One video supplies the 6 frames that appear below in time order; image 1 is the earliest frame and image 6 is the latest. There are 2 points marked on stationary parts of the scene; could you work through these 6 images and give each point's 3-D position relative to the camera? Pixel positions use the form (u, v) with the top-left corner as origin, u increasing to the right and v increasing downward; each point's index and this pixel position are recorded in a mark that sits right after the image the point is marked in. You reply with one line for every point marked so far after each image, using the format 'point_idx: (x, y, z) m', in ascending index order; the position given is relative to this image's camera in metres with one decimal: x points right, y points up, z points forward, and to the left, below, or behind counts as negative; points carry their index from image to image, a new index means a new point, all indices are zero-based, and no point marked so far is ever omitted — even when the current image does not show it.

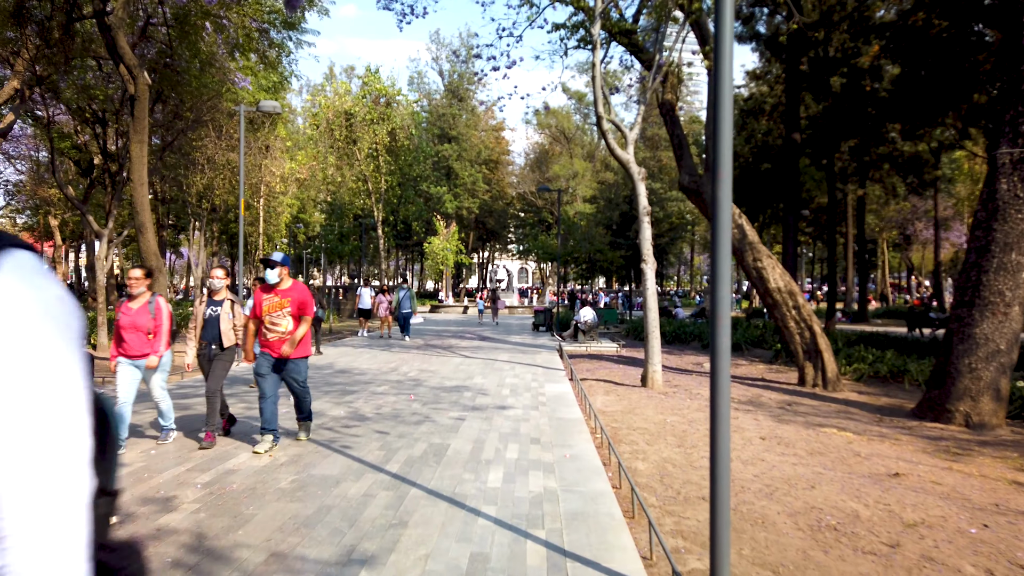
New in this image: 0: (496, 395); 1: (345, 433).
0: (-0.2, -1.3, +9.1) m
1: (-1.5, -1.3, +6.4) m
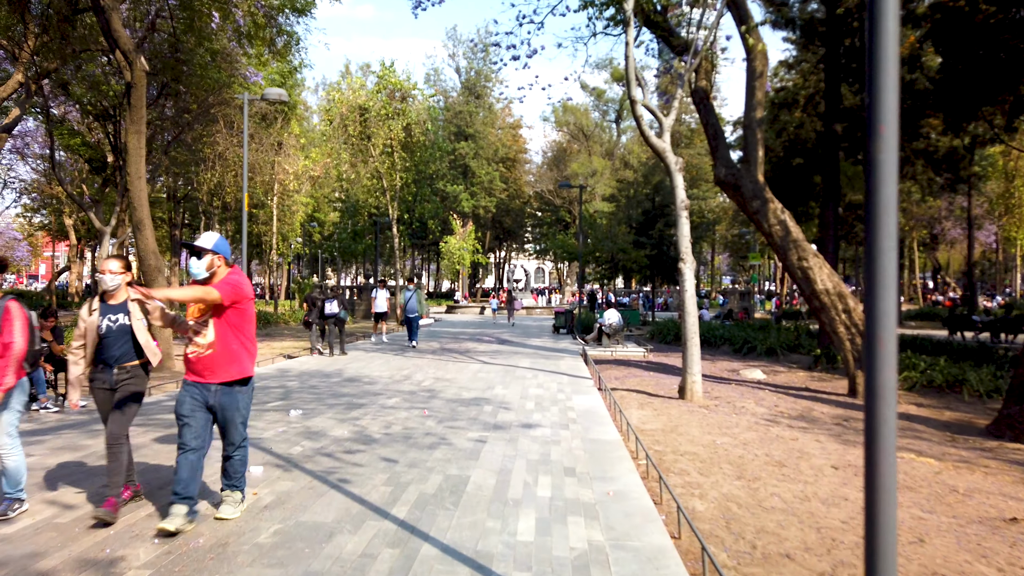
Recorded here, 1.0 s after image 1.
0: (+0.1, -1.4, +8.1) m
1: (-1.2, -1.3, +5.5) m
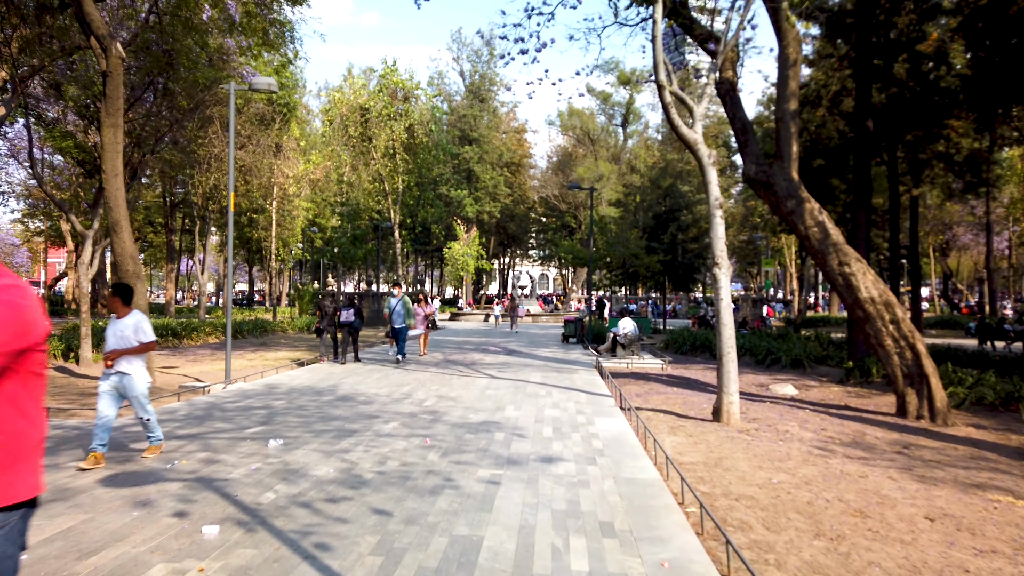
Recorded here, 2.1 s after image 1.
0: (+0.2, -1.4, +7.0) m
1: (-1.1, -1.4, +4.4) m
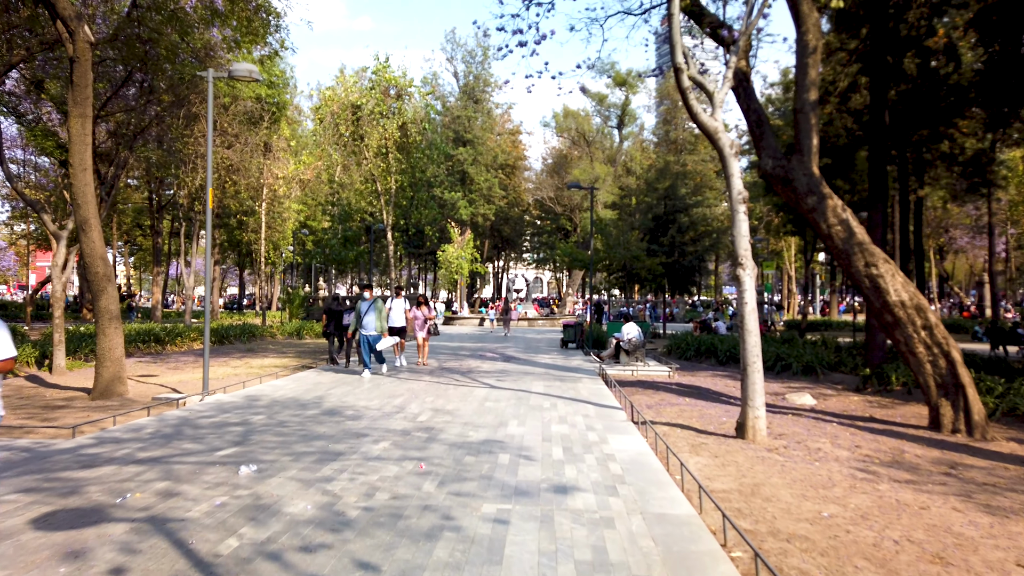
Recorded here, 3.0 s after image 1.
0: (+0.3, -1.5, +6.2) m
1: (-1.0, -1.4, +3.6) m
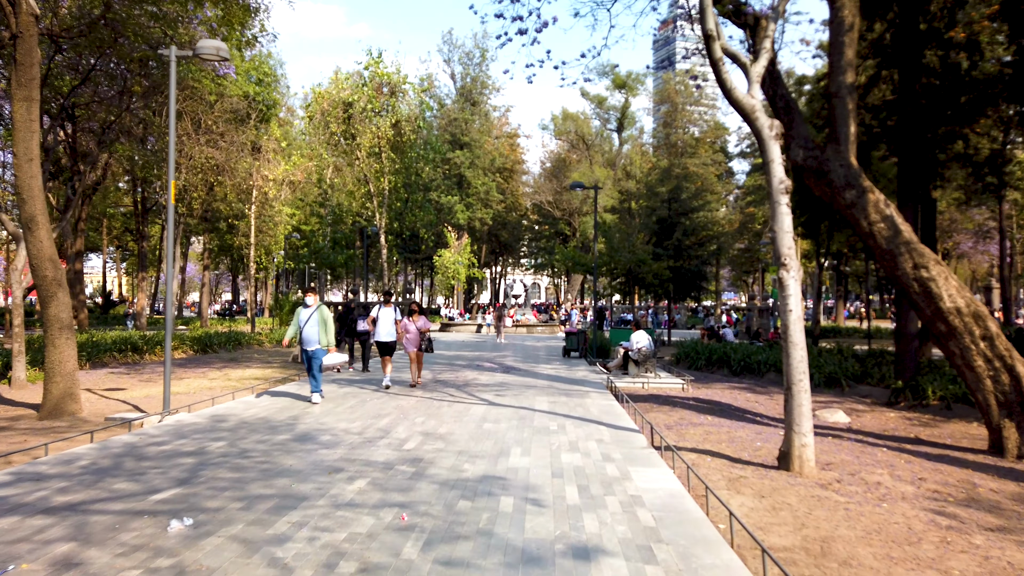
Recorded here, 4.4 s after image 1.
0: (+0.3, -1.5, +5.0) m
1: (-1.0, -1.4, +2.4) m
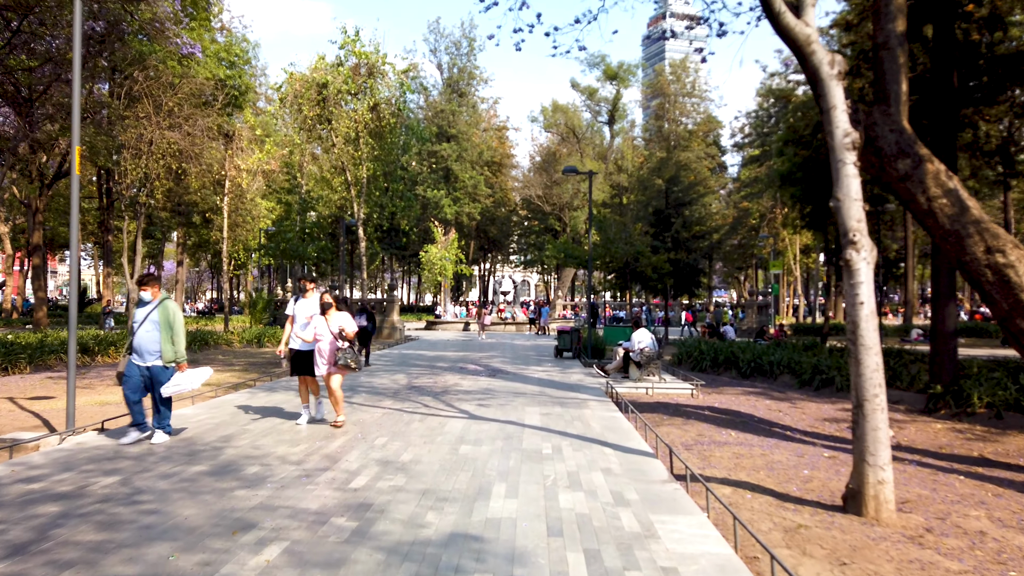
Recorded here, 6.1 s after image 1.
0: (+0.2, -1.4, +3.3) m
1: (-1.1, -1.3, +0.7) m
